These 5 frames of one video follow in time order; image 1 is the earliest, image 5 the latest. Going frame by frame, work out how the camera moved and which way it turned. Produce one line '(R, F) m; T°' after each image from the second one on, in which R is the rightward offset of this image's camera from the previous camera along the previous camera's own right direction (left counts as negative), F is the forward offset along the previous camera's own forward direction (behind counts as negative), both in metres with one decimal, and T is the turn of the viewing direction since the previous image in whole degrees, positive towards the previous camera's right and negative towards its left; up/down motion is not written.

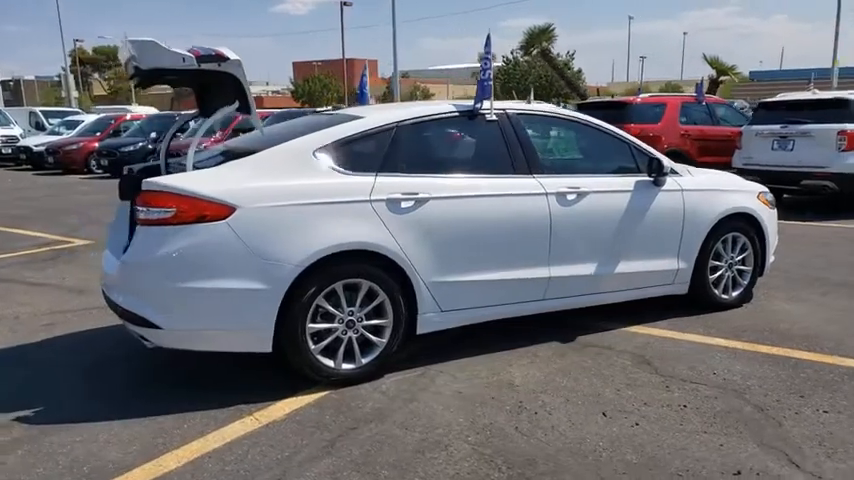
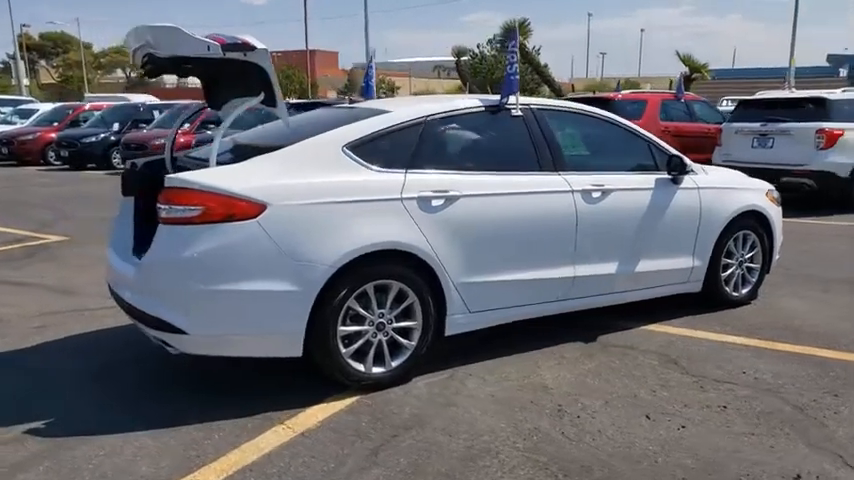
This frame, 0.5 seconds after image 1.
(-0.5, +0.2) m; +4°
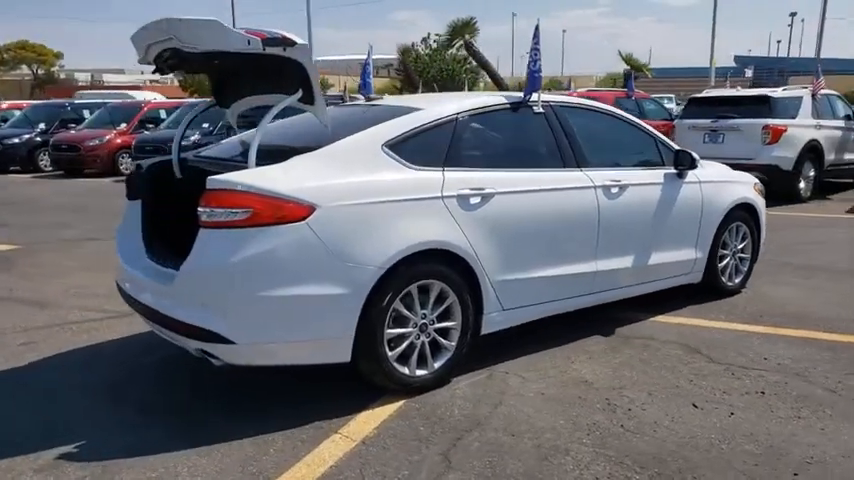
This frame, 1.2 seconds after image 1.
(-0.7, +0.1) m; +6°
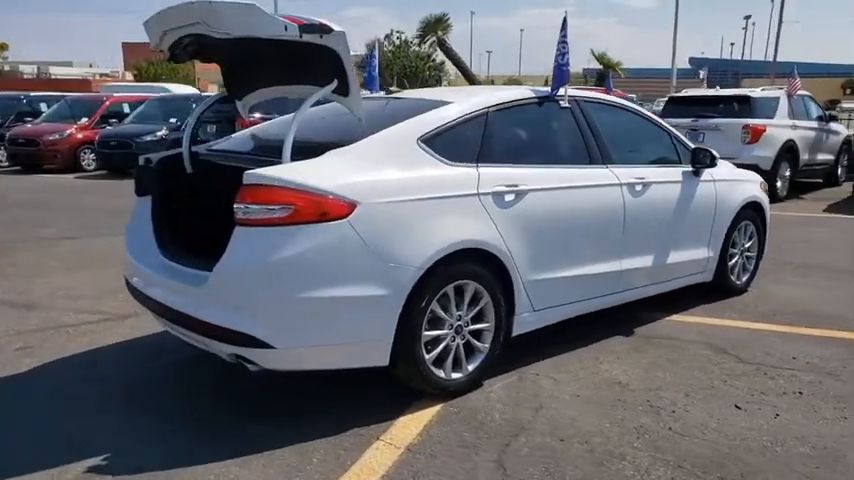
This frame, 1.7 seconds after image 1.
(-0.5, +0.2) m; +3°
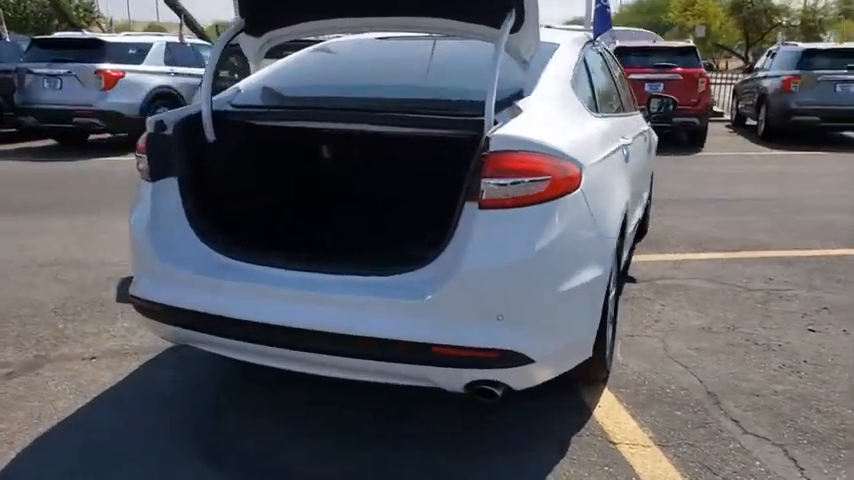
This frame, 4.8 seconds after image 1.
(-2.4, +1.4) m; +28°
